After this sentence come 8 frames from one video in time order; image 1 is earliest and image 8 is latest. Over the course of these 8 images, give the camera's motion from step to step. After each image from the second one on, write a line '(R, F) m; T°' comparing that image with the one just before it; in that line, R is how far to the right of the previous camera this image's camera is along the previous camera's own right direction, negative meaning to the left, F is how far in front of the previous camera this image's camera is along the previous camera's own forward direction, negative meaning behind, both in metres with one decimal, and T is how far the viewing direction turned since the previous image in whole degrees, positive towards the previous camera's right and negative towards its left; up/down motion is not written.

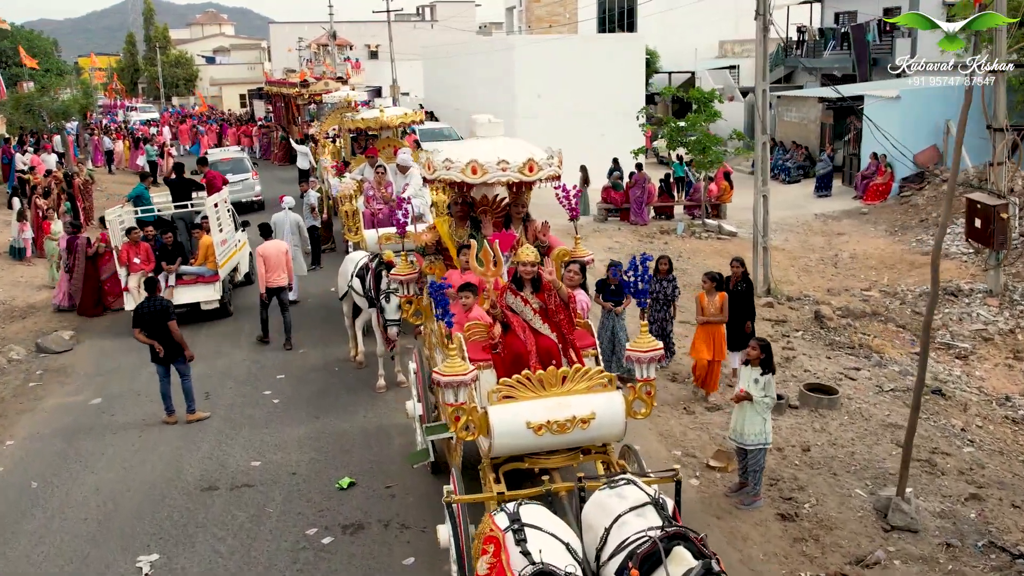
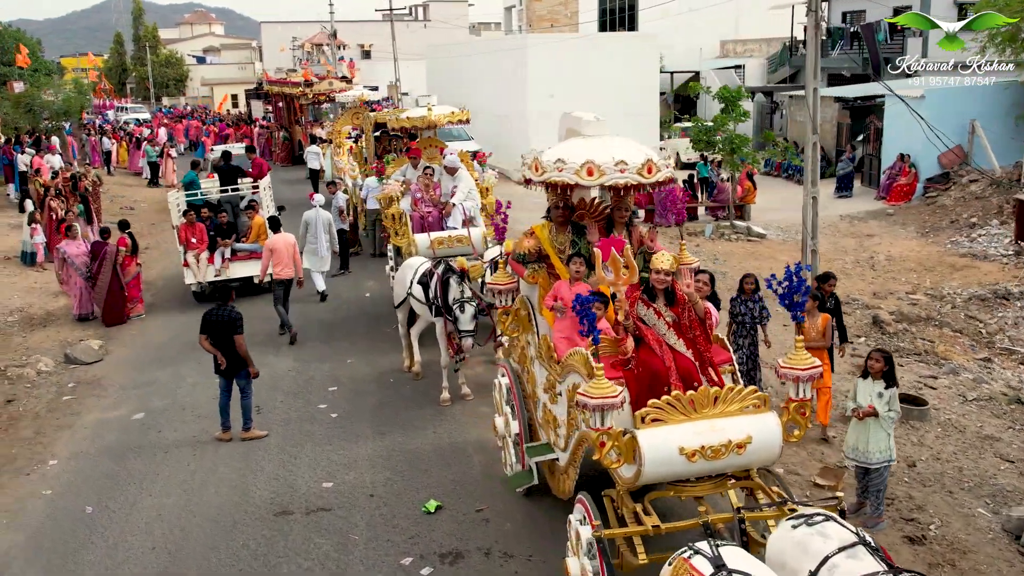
(-0.8, +0.5) m; +1°
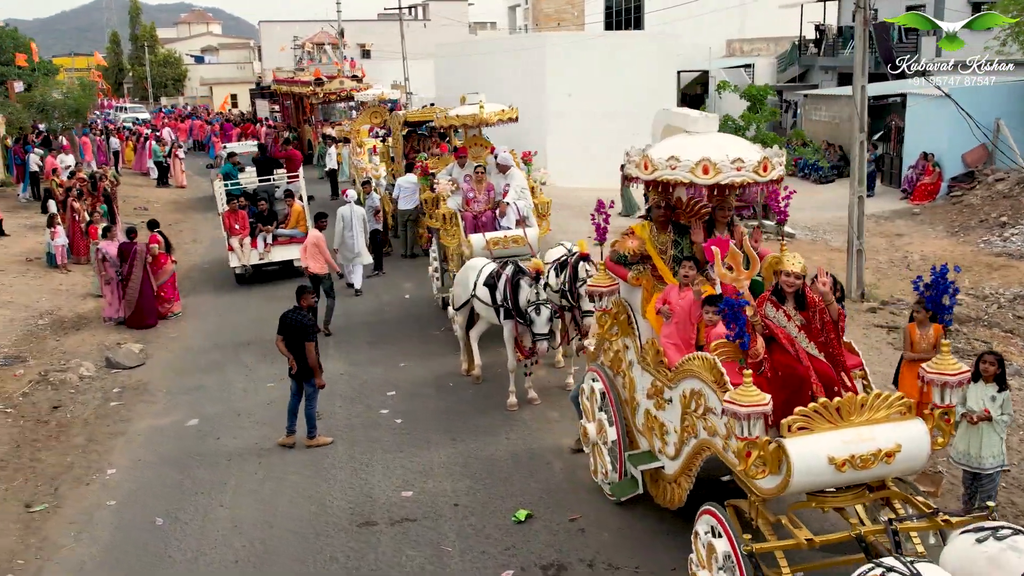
(-0.7, +0.2) m; +1°
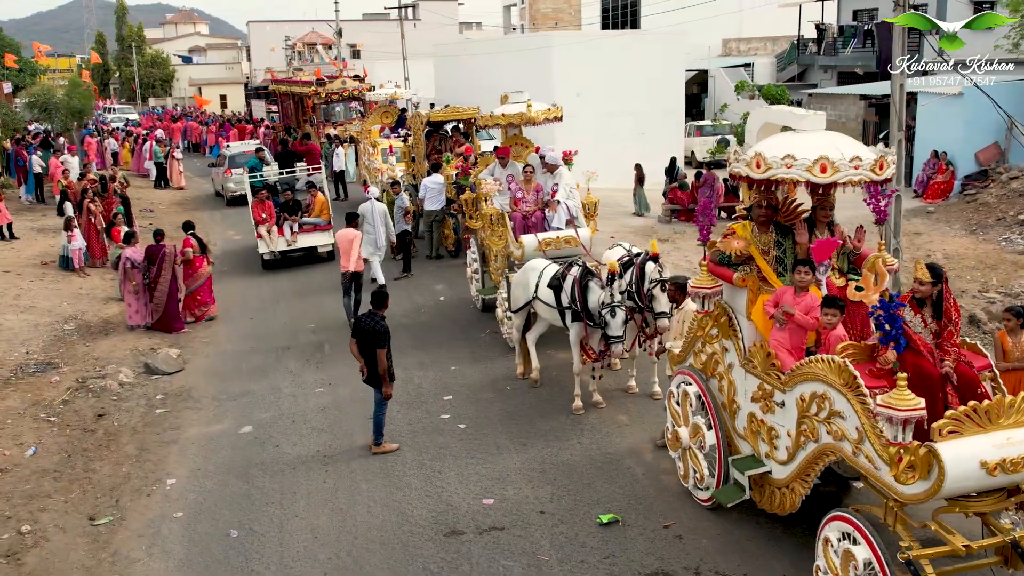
(-0.7, +0.2) m; +1°
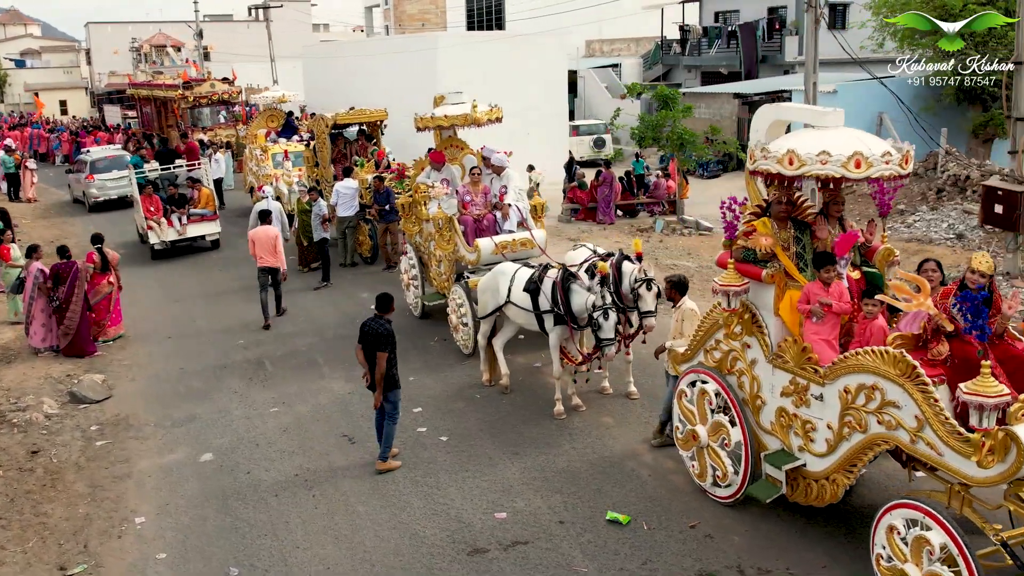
(-1.1, +0.3) m; +9°
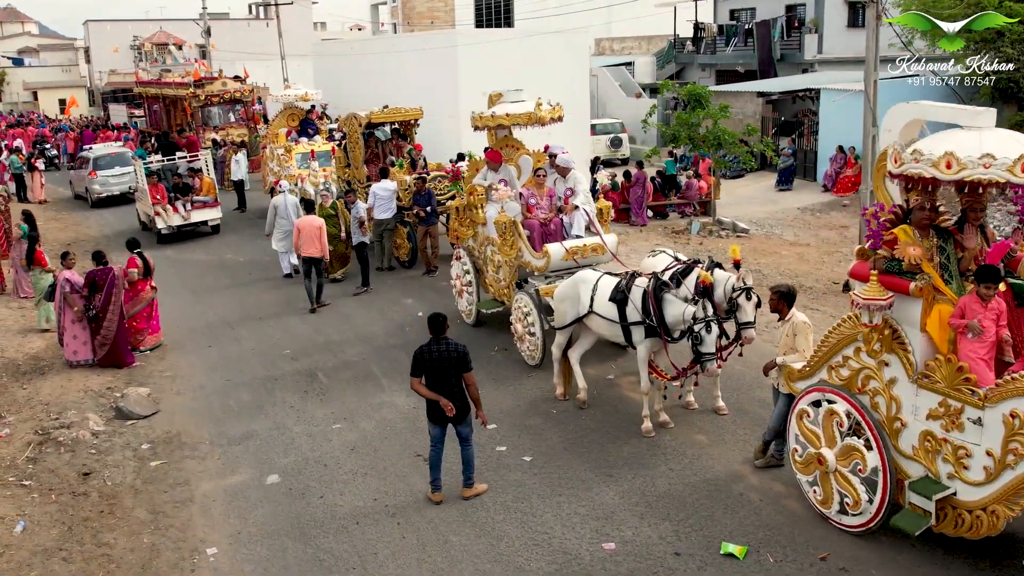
(-0.7, +0.5) m; +1°
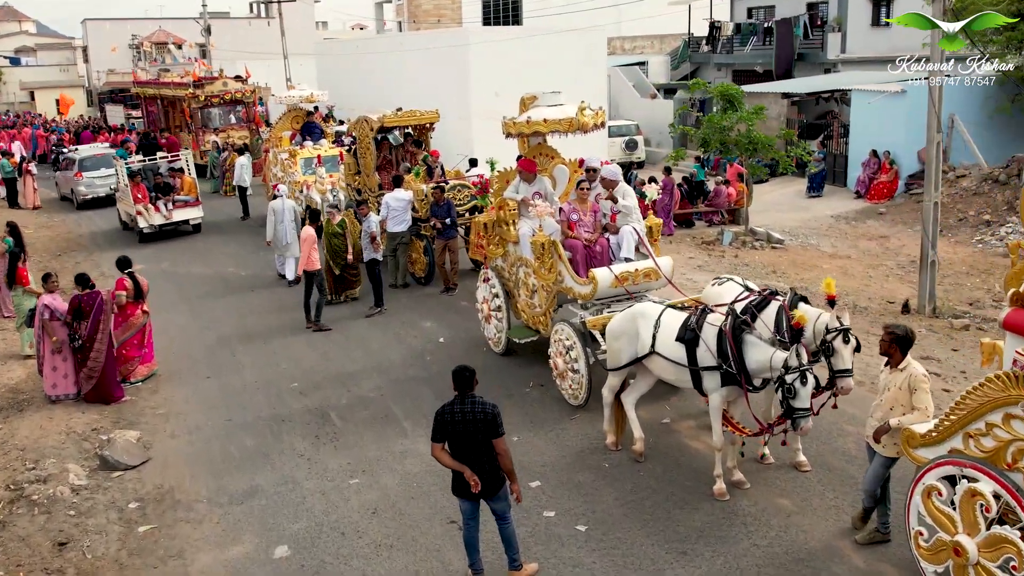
(-0.3, +1.1) m; 0°
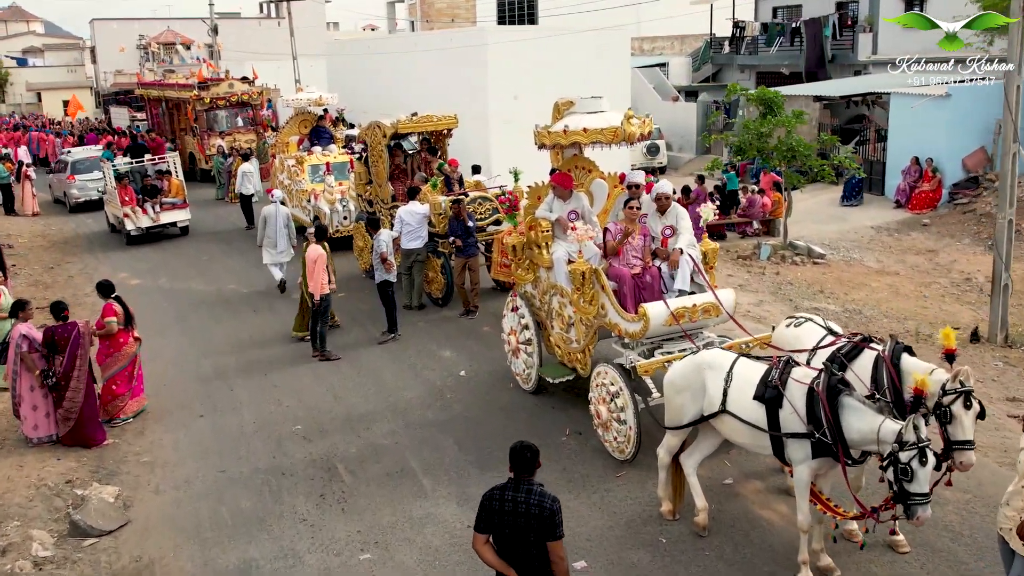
(-0.2, +1.1) m; -1°
